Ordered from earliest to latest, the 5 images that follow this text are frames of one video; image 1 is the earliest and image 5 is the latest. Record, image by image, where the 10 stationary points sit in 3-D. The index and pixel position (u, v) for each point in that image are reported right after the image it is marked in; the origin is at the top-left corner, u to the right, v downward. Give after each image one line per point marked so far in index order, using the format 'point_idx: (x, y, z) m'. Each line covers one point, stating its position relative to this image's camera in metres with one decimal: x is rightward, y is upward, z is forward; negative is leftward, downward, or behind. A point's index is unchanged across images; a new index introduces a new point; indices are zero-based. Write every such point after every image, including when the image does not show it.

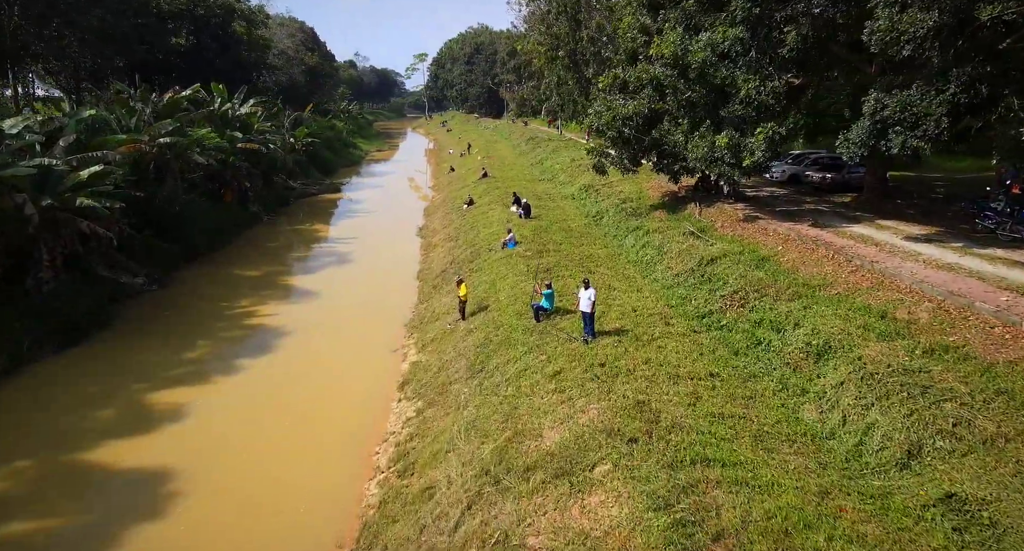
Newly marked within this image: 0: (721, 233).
0: (+5.6, +1.1, +18.2) m
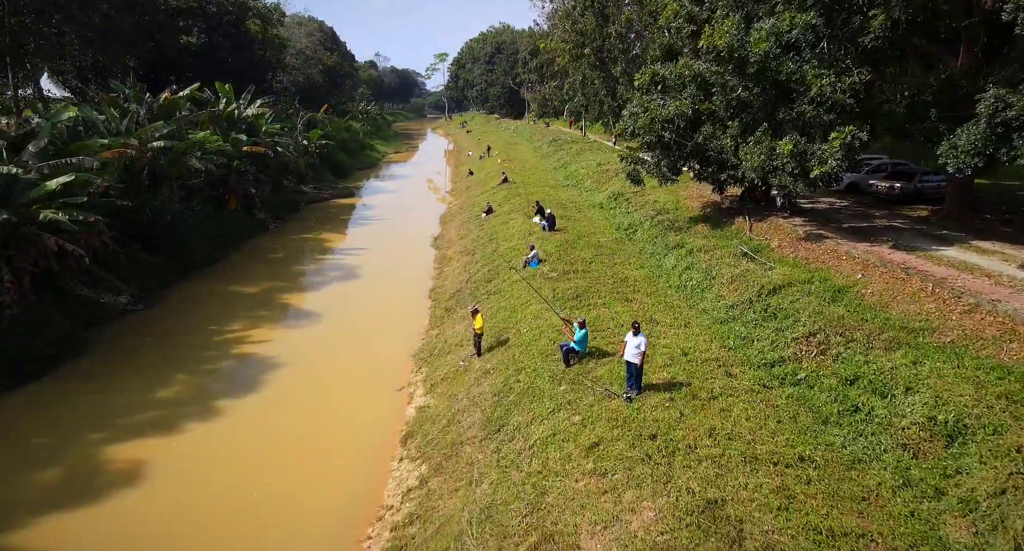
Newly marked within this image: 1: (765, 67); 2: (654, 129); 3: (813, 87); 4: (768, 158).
0: (+6.2, +0.5, +15.6) m
1: (+6.0, +4.8, +15.6) m
2: (+4.1, +4.2, +19.2) m
3: (+6.6, +4.1, +14.4) m
4: (+5.9, +2.7, +15.4) m
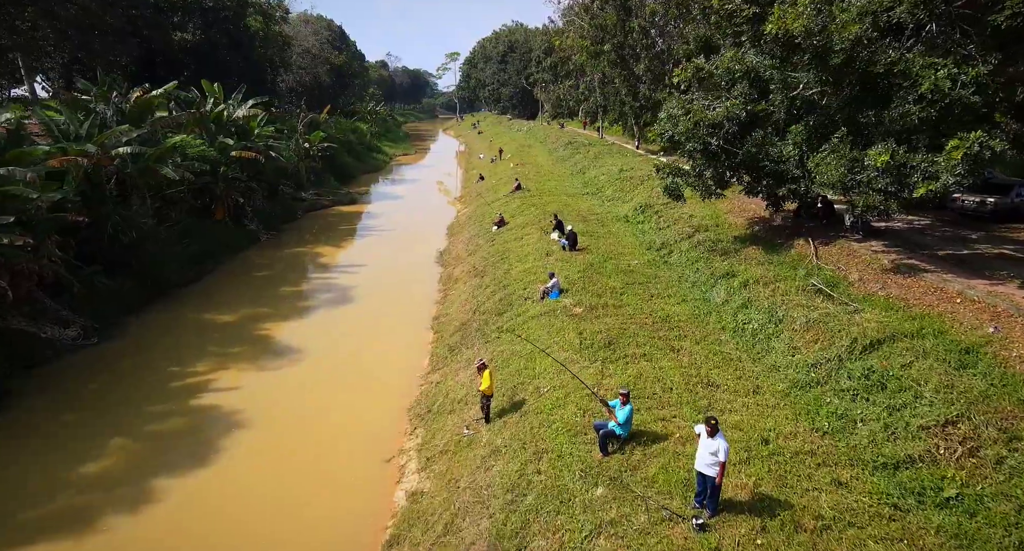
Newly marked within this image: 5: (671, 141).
0: (+6.5, -0.3, +12.4) m
1: (+6.3, +4.1, +12.4) m
2: (+4.5, +3.4, +16.1) m
3: (+6.9, +3.3, +11.3) m
4: (+6.2, +1.9, +12.3) m
5: (+4.1, +3.6, +17.3) m
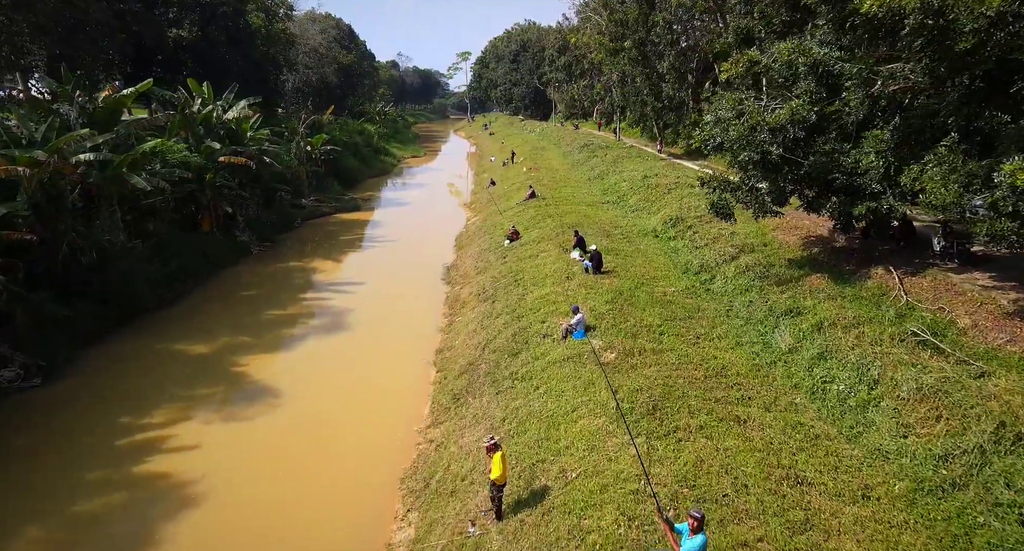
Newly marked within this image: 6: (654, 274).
0: (+6.8, -1.0, +9.6) m
1: (+6.6, +3.3, +9.6) m
2: (+4.9, +2.7, +13.3) m
3: (+7.1, +2.6, +8.5) m
4: (+6.5, +1.2, +9.5) m
5: (+4.5, +2.9, +14.5) m
6: (+3.8, +0.1, +17.5) m
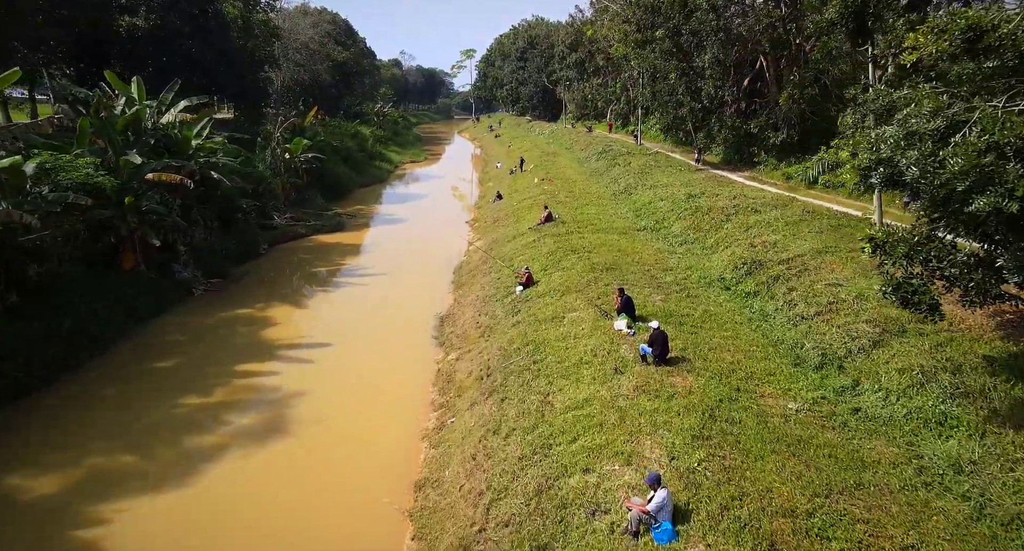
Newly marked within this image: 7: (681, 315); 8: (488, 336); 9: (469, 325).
0: (+7.1, -2.6, +3.4) m
1: (+6.9, +1.8, +3.4) m
2: (+5.2, +1.1, +7.1) m
3: (+7.4, +1.0, +2.2) m
4: (+6.8, -0.4, +3.2) m
5: (+4.8, +1.3, +8.2) m
6: (+4.1, -1.5, +11.3) m
7: (+3.7, -0.7, +14.3) m
8: (-0.6, -1.5, +16.2) m
9: (-1.2, -1.3, +17.8) m
